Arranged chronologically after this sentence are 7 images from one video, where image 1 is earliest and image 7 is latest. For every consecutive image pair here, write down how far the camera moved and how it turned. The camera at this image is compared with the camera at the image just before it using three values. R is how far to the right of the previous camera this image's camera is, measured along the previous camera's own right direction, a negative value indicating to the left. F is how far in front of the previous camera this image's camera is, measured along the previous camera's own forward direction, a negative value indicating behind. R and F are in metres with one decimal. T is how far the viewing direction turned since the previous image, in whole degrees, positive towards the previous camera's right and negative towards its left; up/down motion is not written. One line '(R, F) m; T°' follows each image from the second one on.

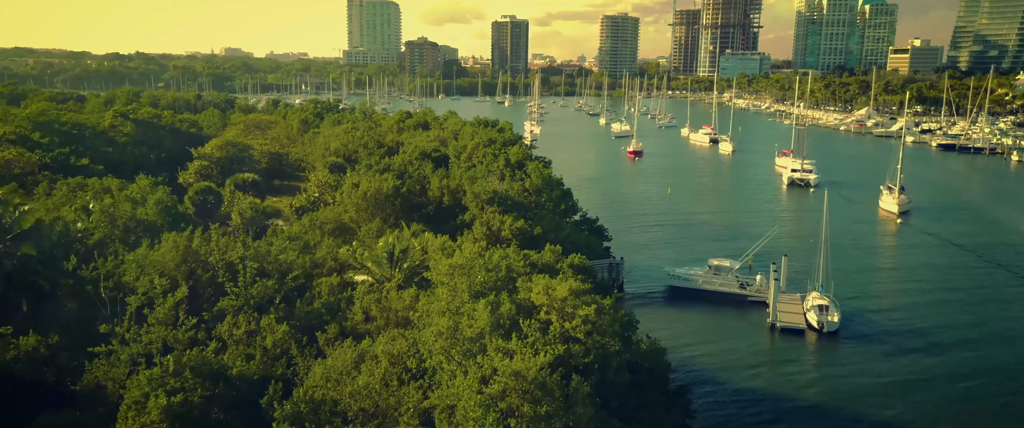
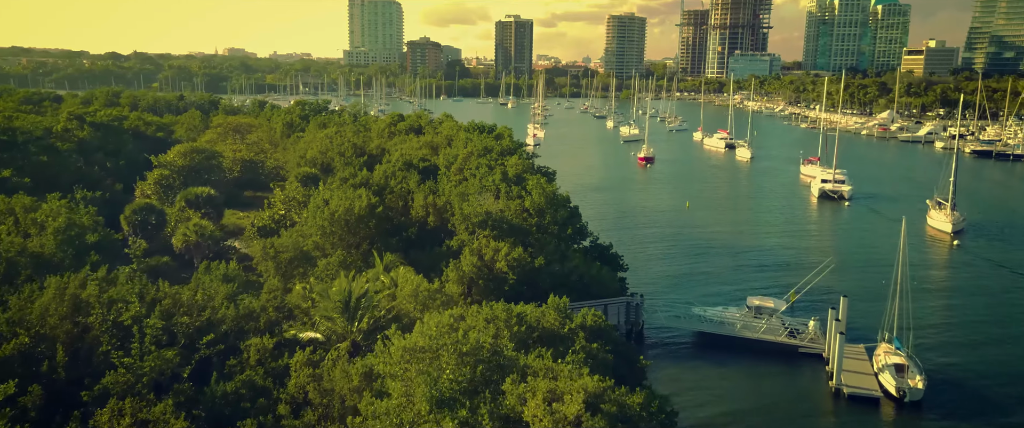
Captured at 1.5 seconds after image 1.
(+0.3, +6.3) m; 0°
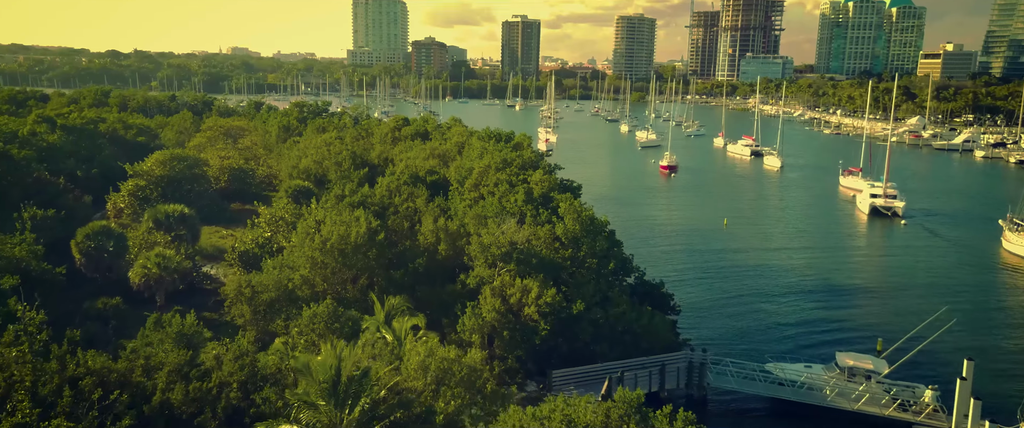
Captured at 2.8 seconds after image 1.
(-0.9, +5.5) m; 0°
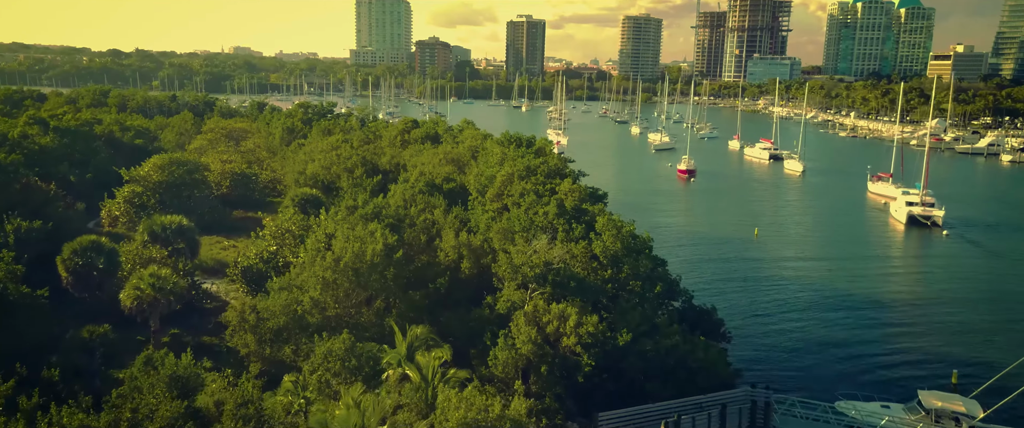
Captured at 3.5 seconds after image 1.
(-1.0, +2.7) m; 0°
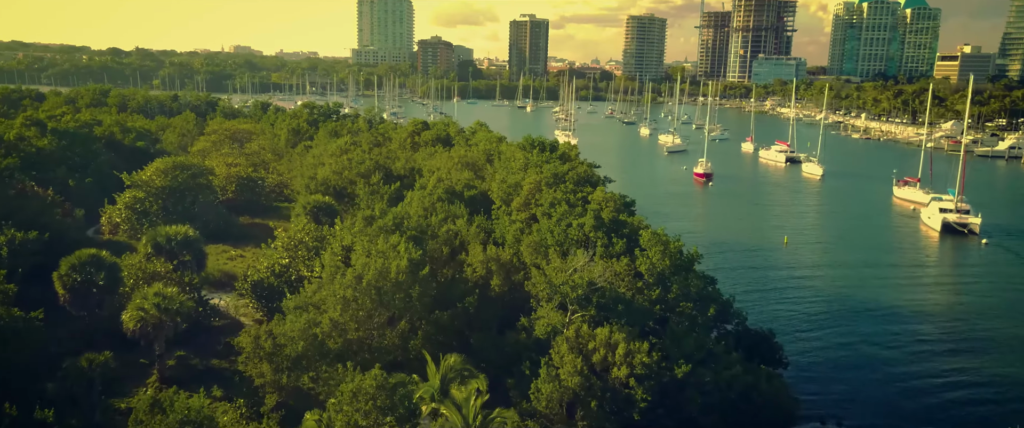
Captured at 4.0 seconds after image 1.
(-1.1, +2.0) m; 0°
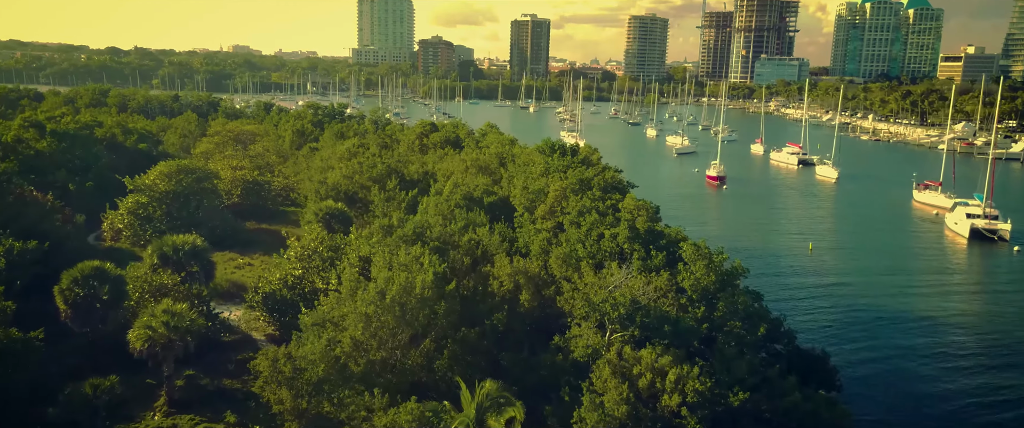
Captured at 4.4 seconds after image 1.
(-0.9, +1.5) m; 0°
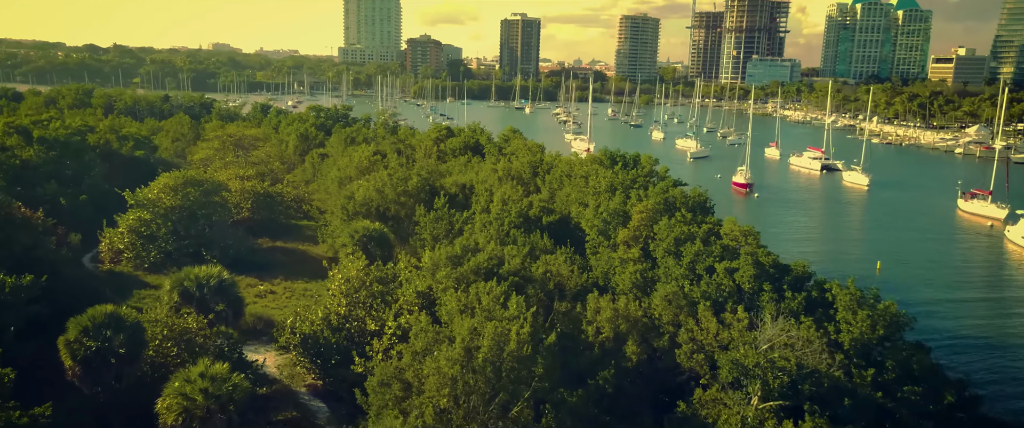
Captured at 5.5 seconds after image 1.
(-2.9, +3.9) m; +1°
